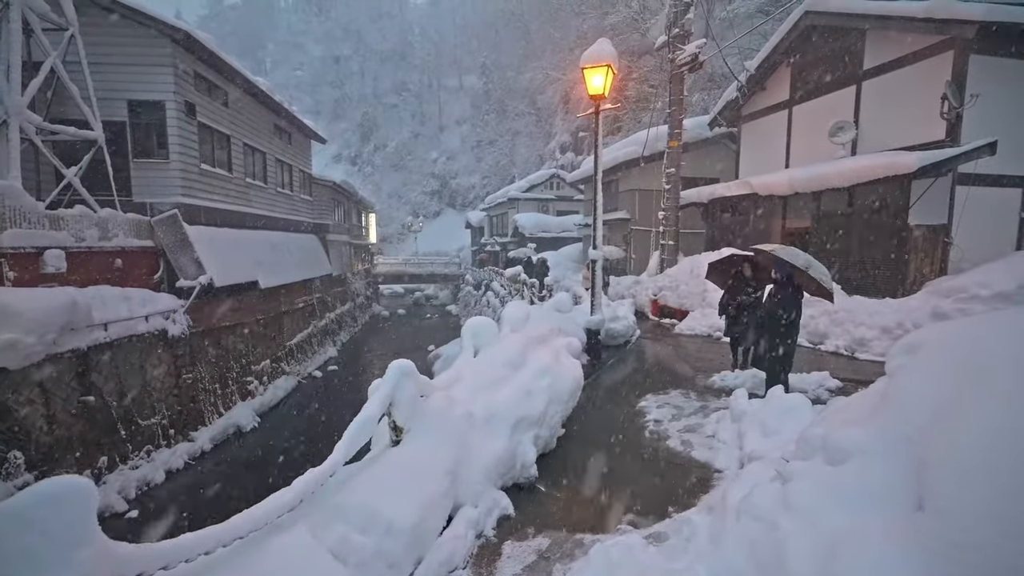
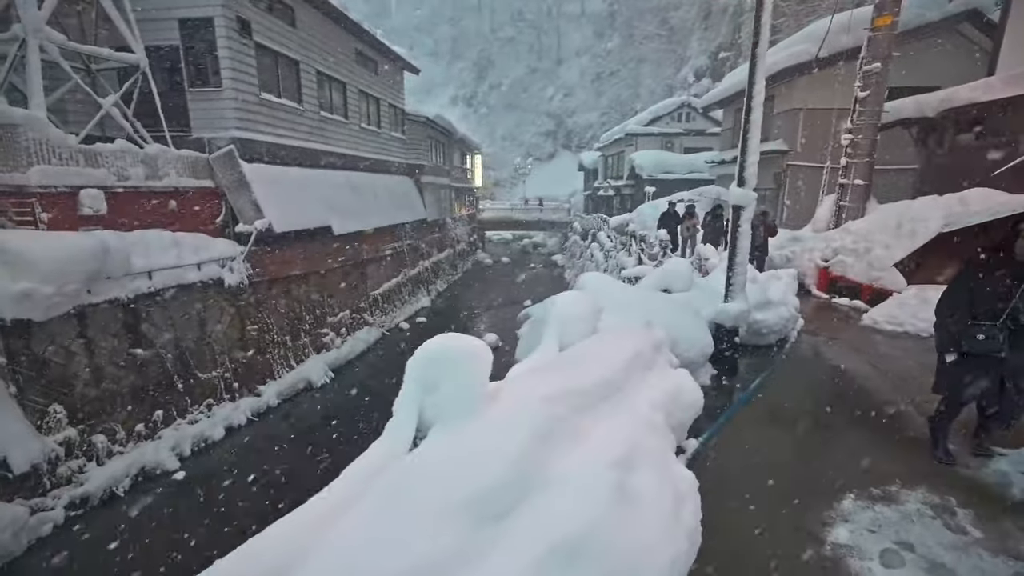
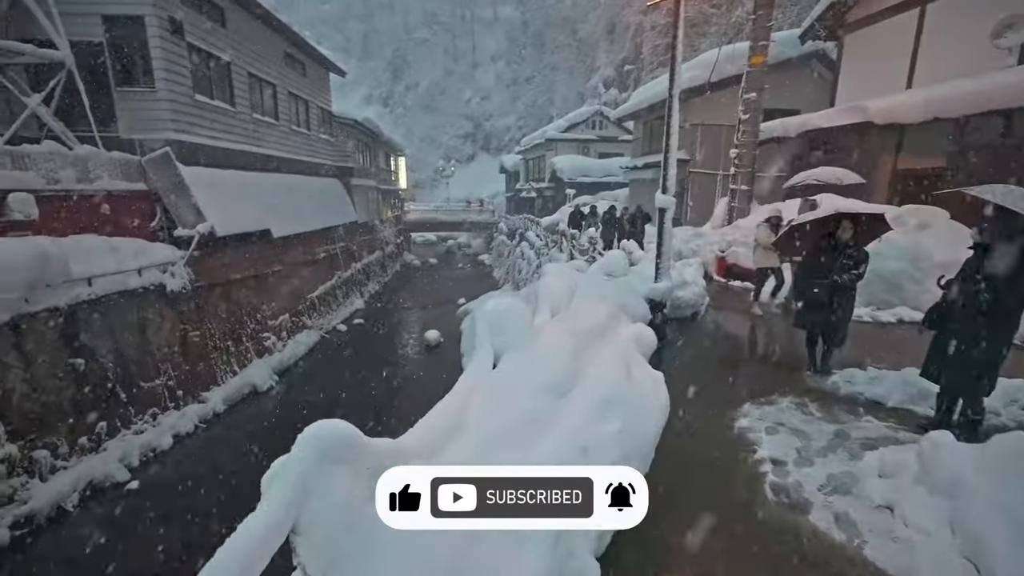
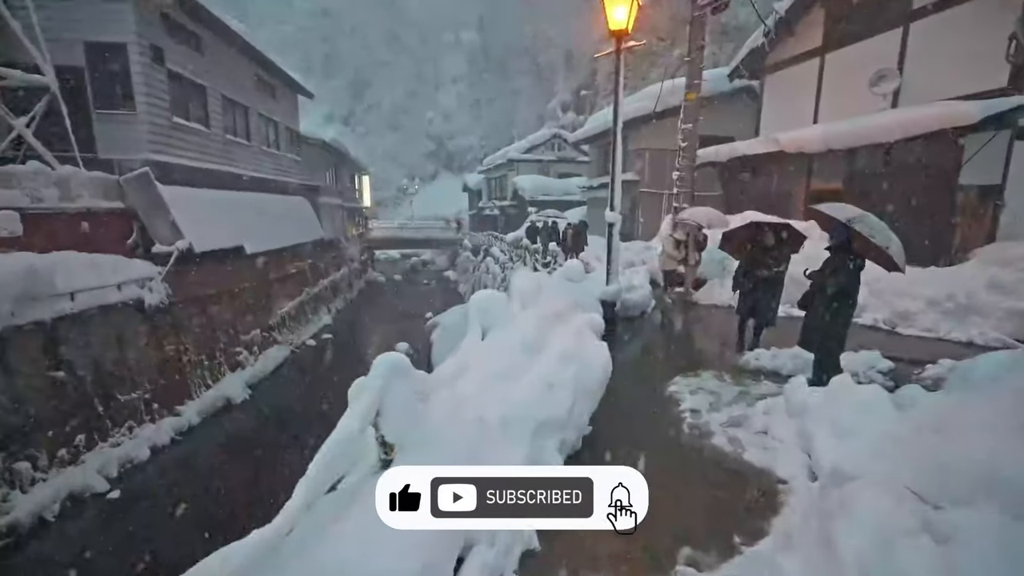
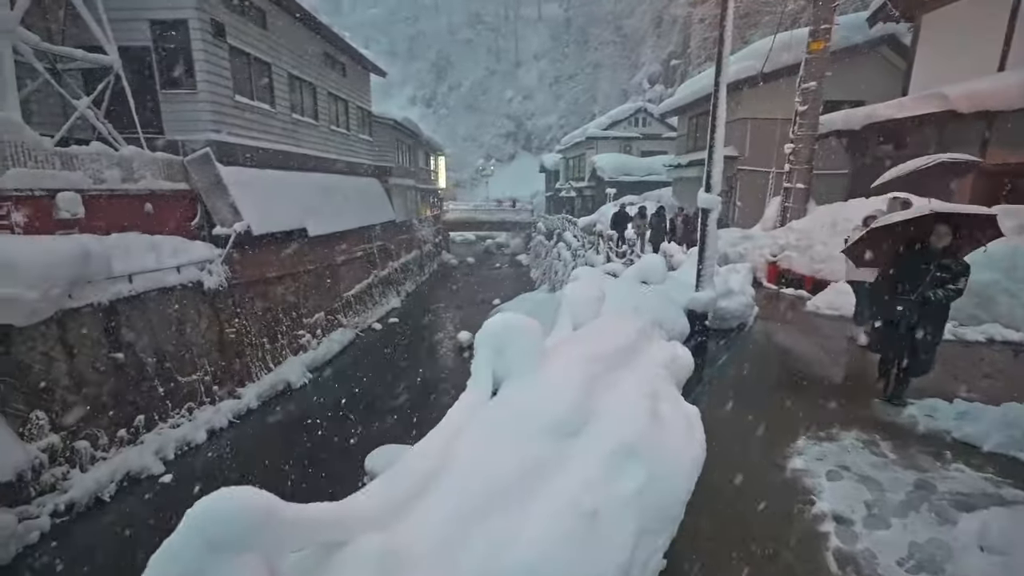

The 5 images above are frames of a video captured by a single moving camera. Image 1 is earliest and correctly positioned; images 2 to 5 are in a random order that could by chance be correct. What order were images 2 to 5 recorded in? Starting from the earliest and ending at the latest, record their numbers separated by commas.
4, 3, 5, 2
